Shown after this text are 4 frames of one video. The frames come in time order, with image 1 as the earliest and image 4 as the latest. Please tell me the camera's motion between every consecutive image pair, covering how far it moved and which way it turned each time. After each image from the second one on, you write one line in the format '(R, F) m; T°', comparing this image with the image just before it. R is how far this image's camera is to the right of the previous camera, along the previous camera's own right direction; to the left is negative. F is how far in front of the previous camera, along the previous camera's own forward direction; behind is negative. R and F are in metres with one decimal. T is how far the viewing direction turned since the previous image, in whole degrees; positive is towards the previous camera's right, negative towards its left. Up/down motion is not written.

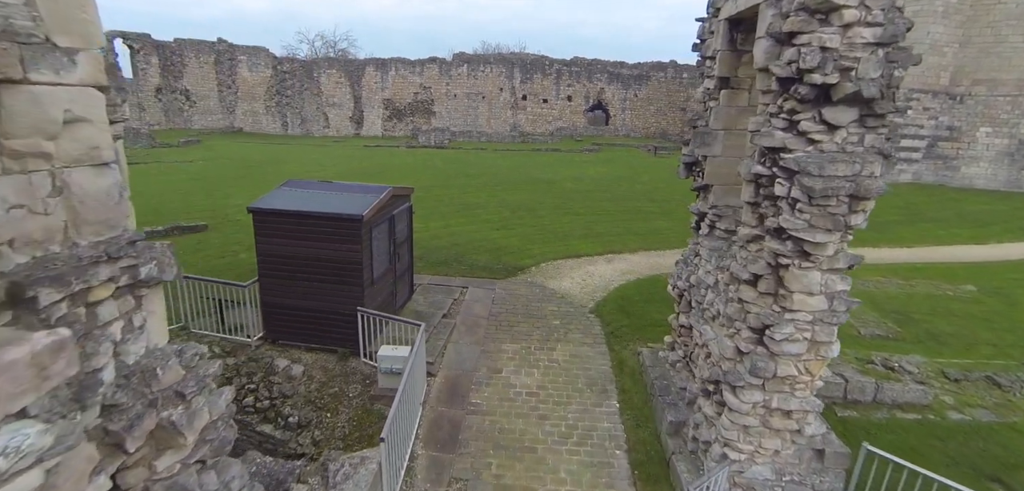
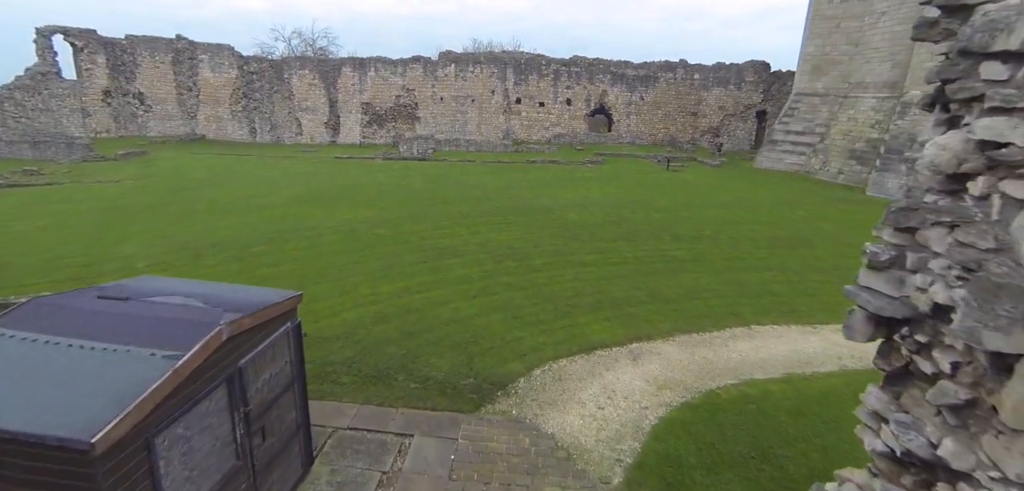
(+0.2, +2.9) m; 0°
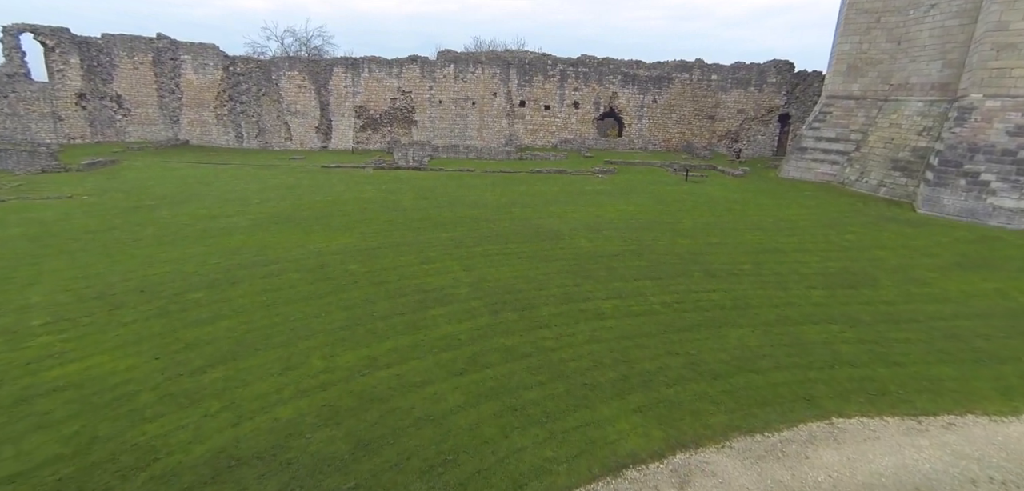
(+0.1, +1.8) m; -1°
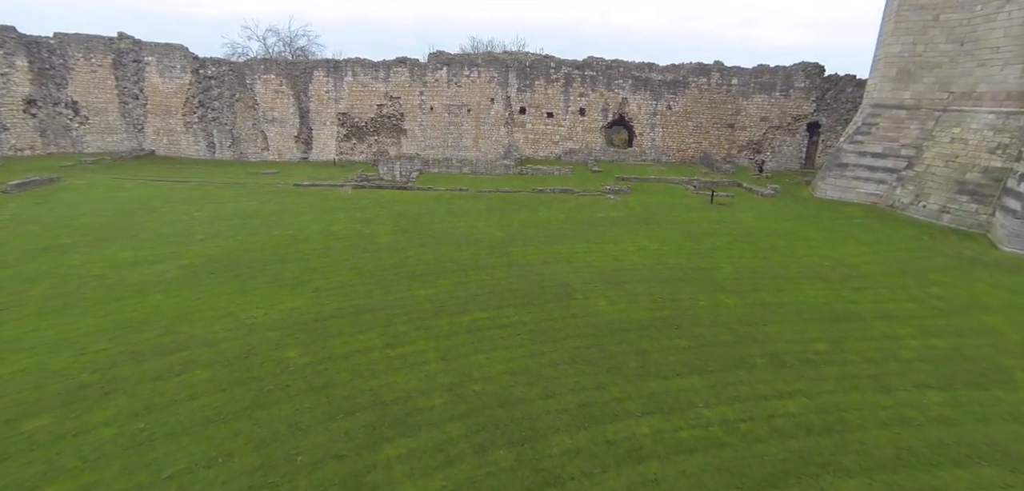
(+0.1, +2.4) m; 0°
